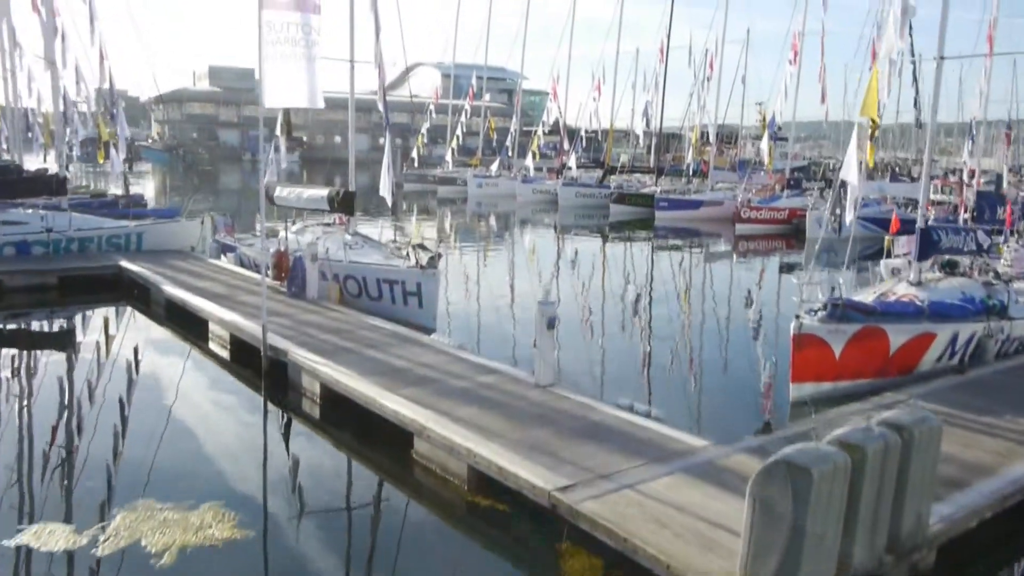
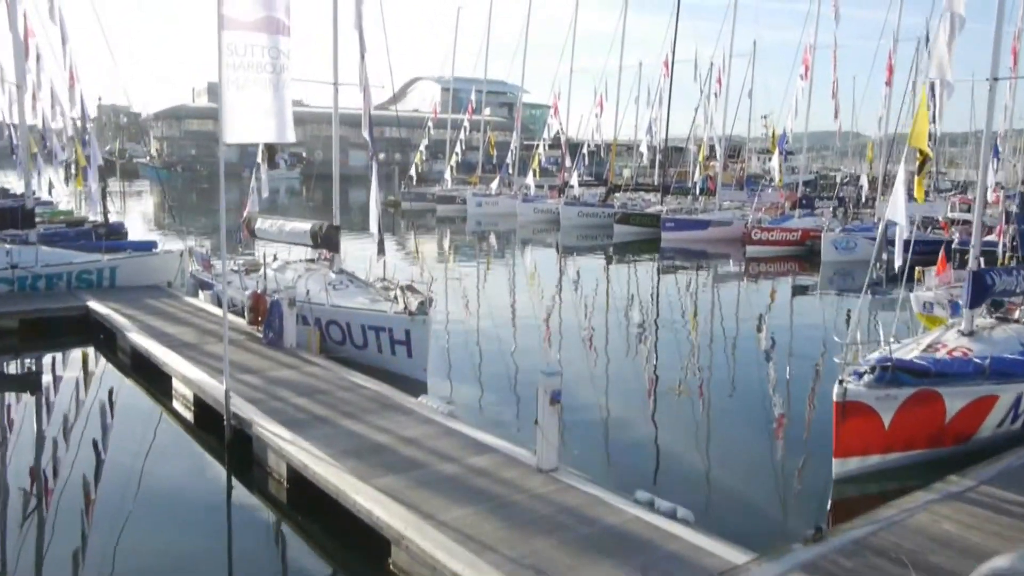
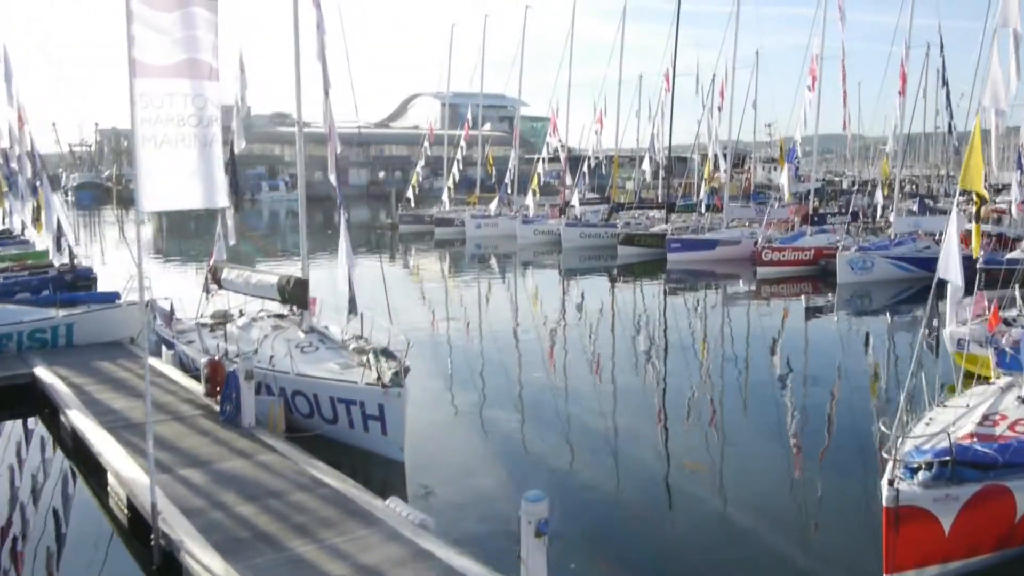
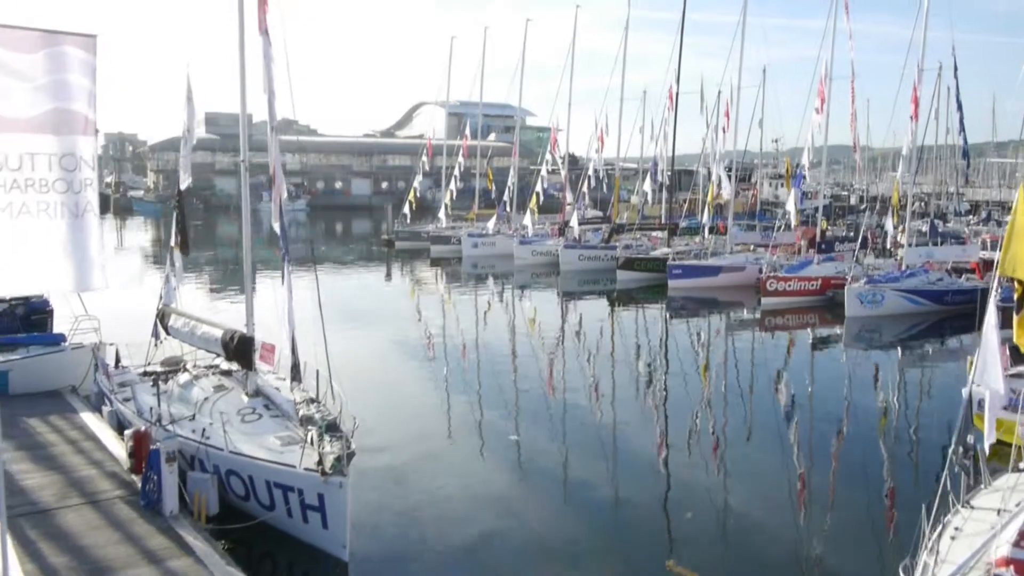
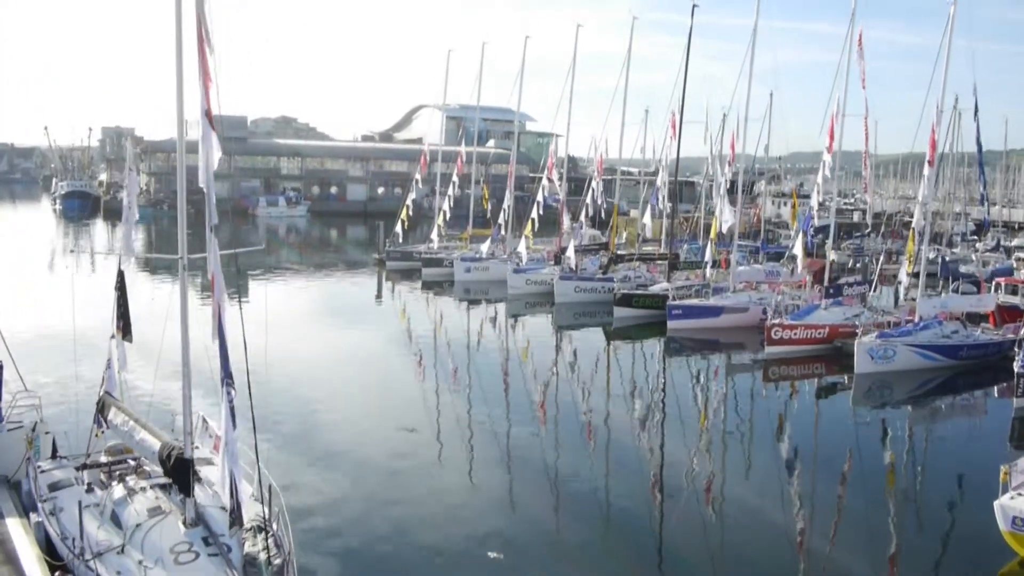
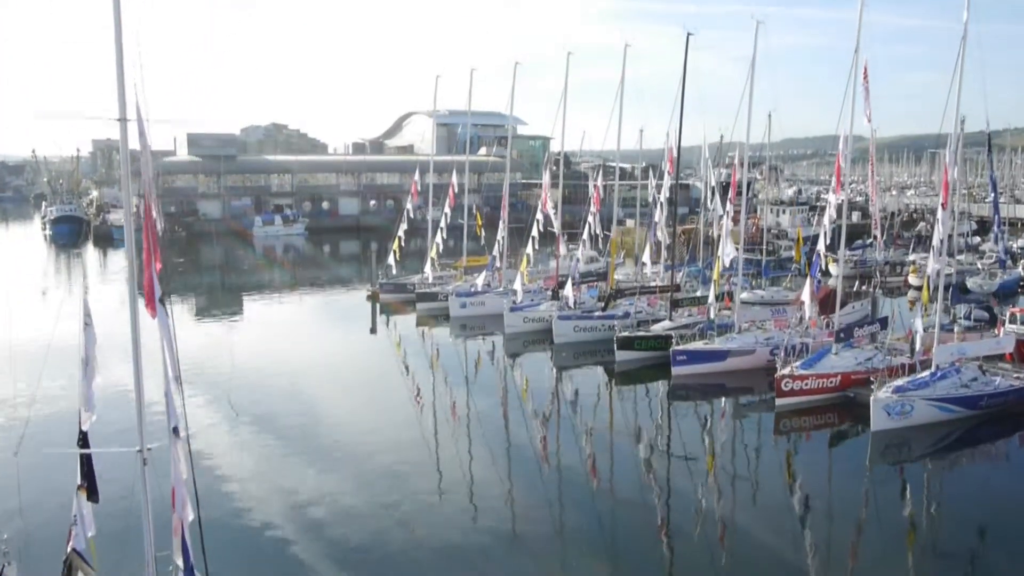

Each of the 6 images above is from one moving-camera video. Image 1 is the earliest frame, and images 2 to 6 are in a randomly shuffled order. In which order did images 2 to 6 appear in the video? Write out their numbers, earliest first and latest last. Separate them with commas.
2, 3, 4, 5, 6
